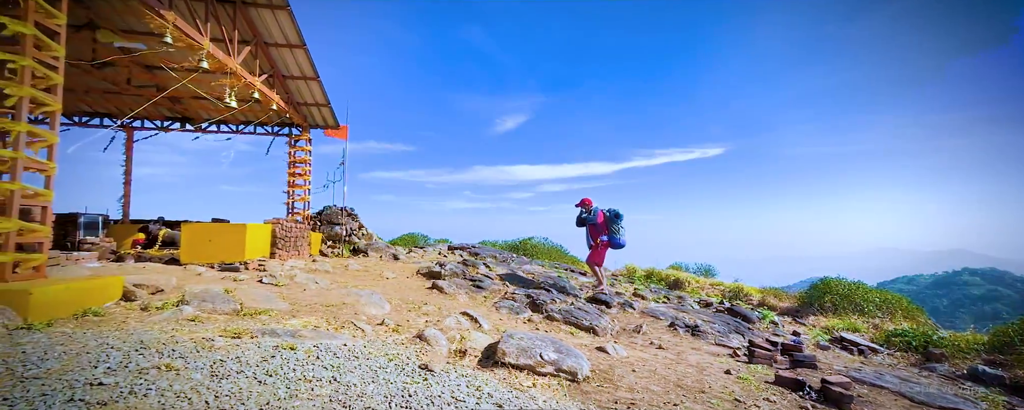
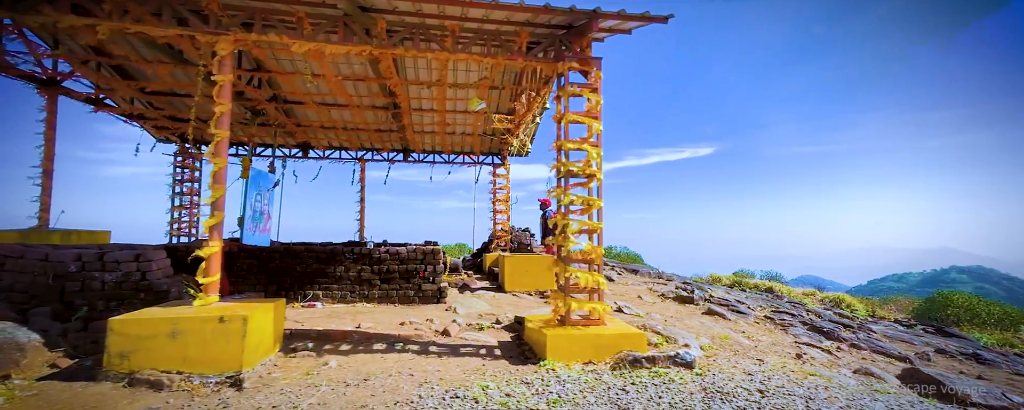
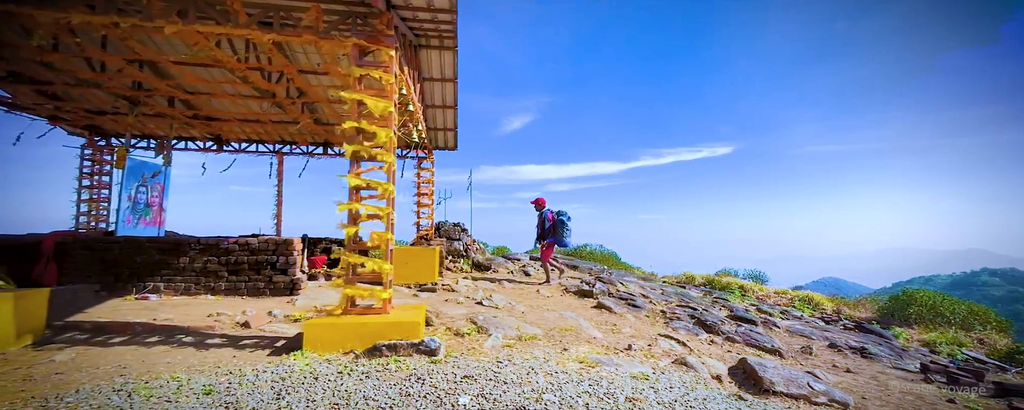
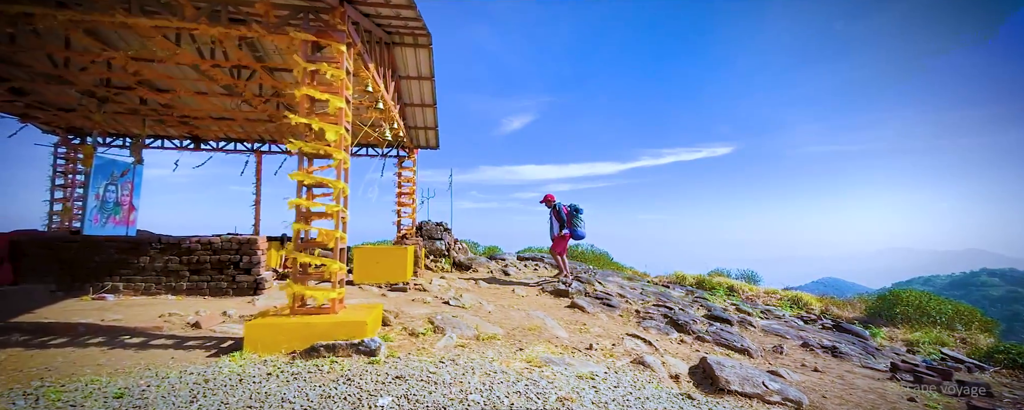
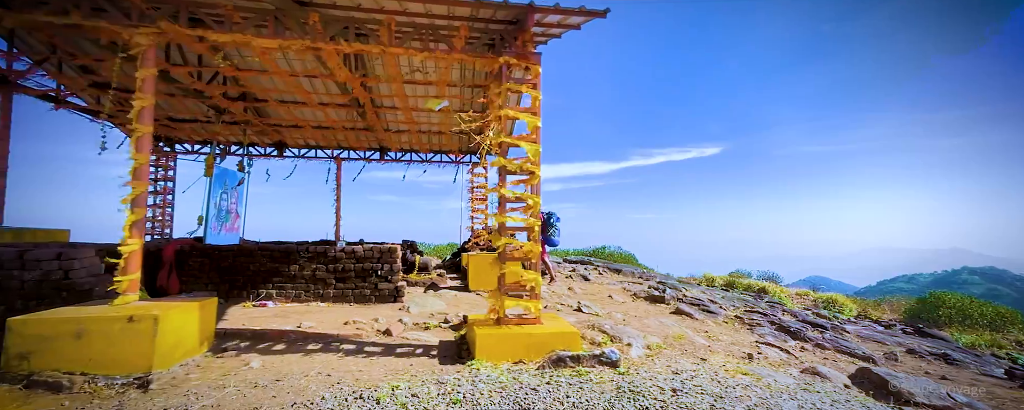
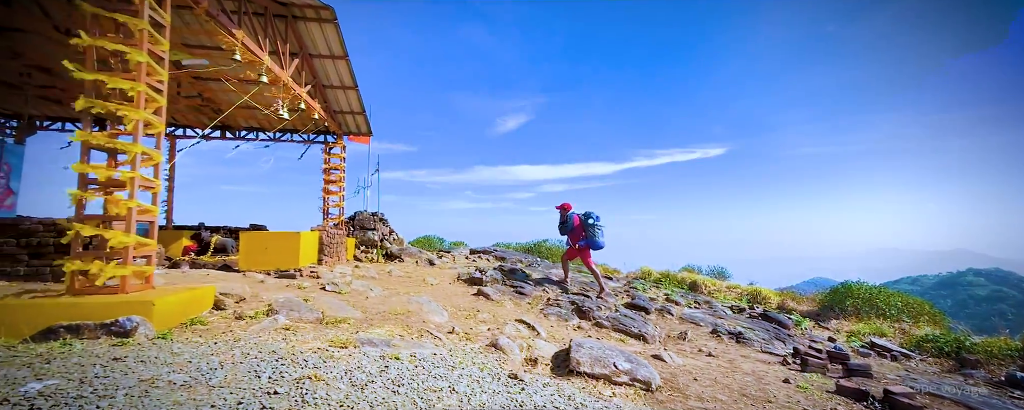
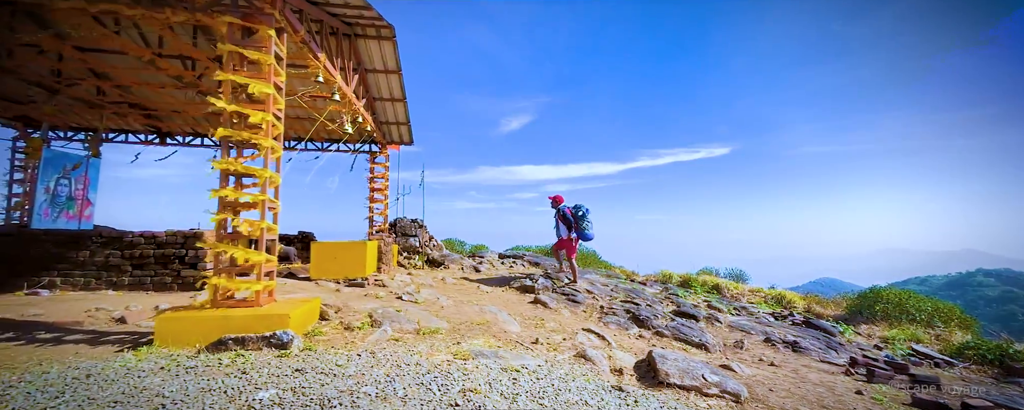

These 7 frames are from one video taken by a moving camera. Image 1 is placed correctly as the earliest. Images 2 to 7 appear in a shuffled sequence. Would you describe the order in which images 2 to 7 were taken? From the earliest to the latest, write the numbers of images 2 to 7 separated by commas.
6, 7, 4, 3, 5, 2
